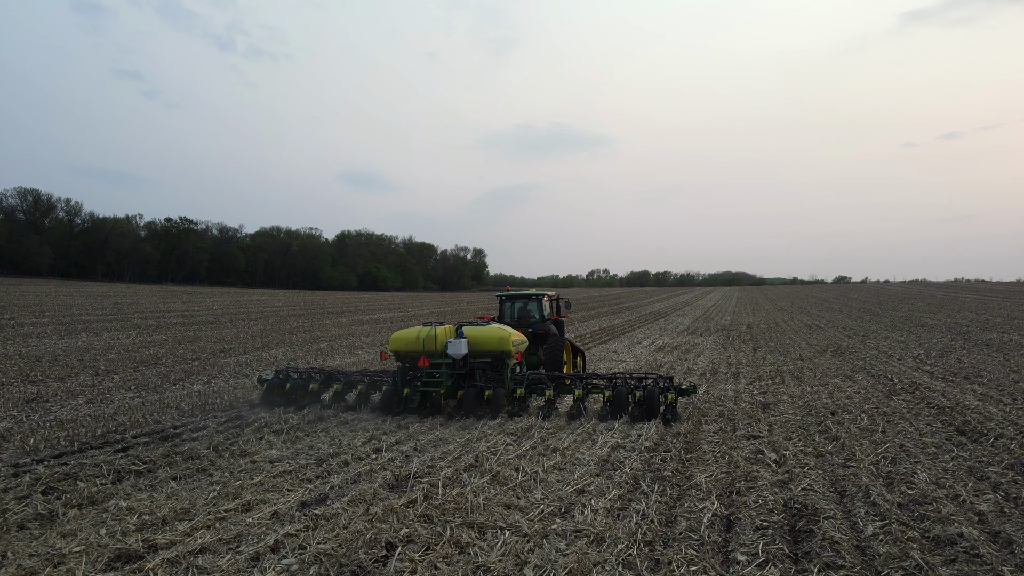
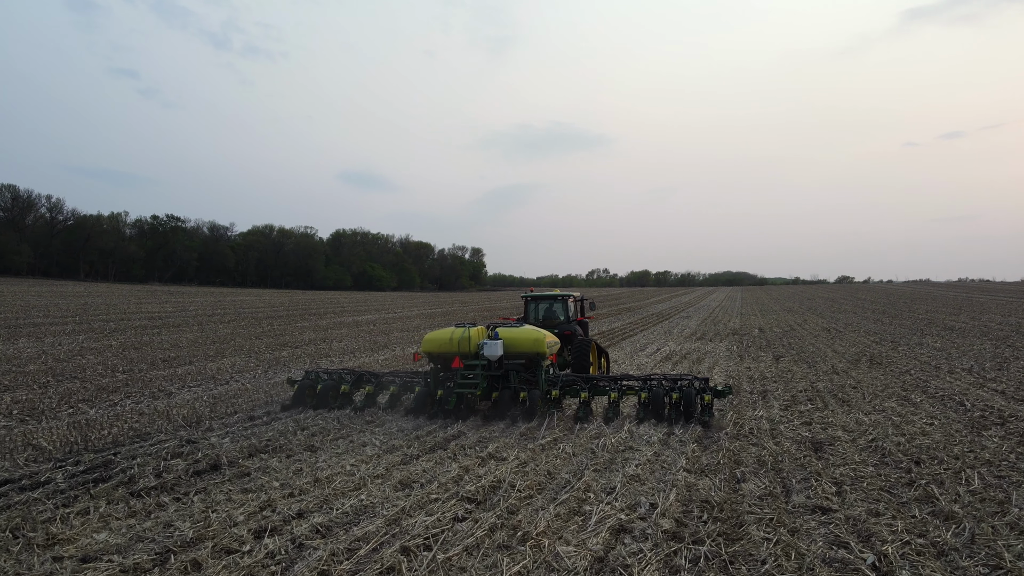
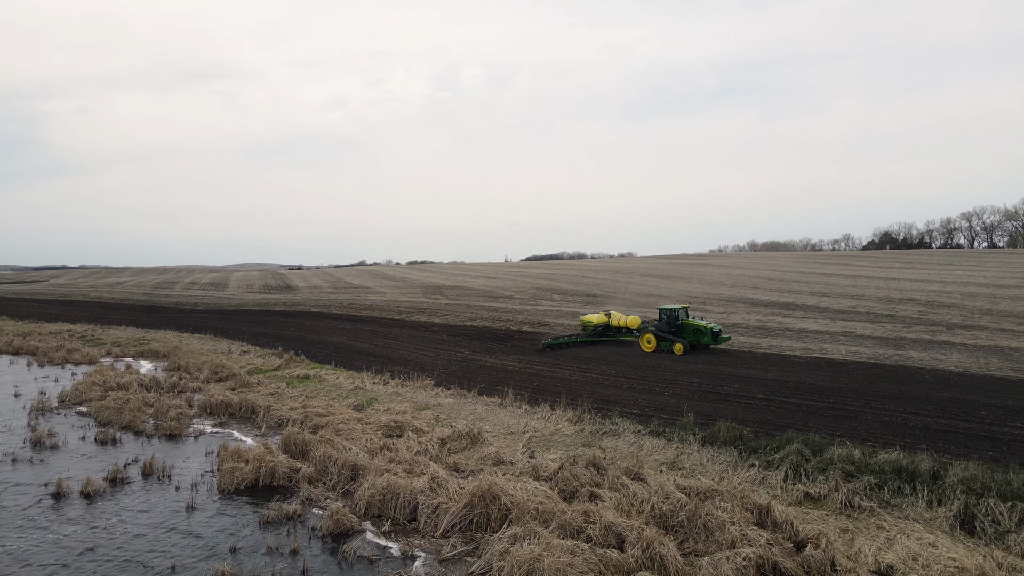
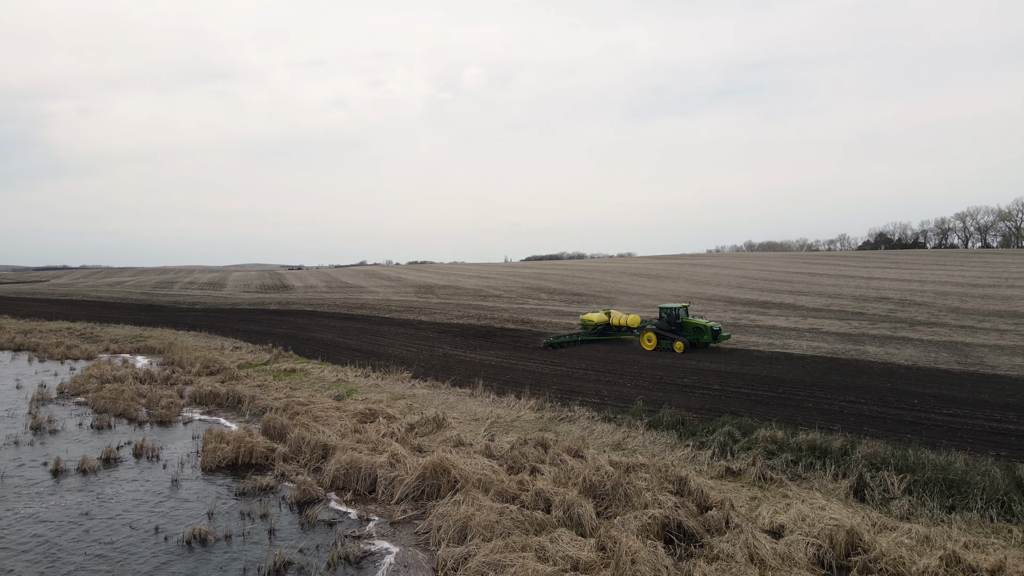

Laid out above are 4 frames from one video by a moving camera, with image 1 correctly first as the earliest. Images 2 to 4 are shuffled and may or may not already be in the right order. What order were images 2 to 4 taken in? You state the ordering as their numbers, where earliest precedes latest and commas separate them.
2, 3, 4
